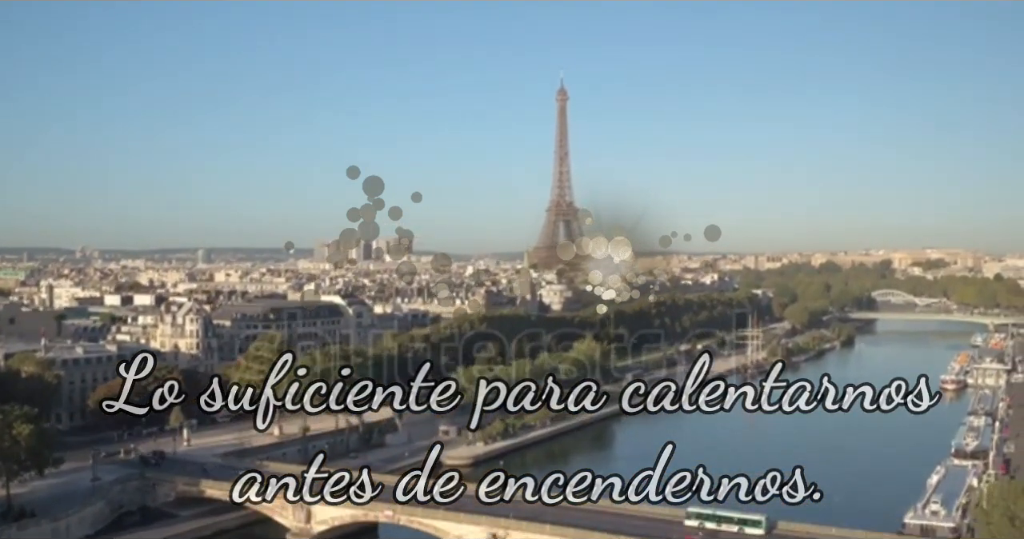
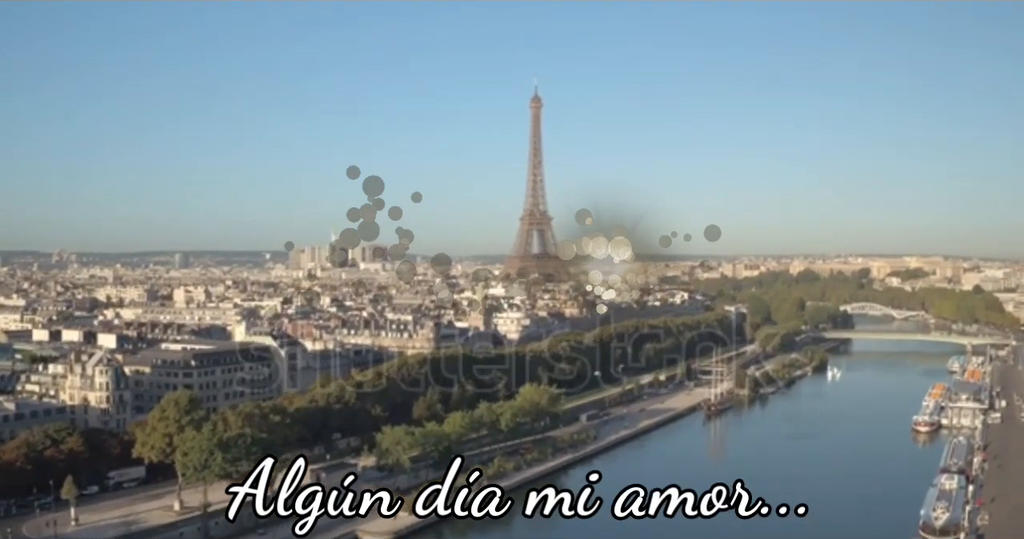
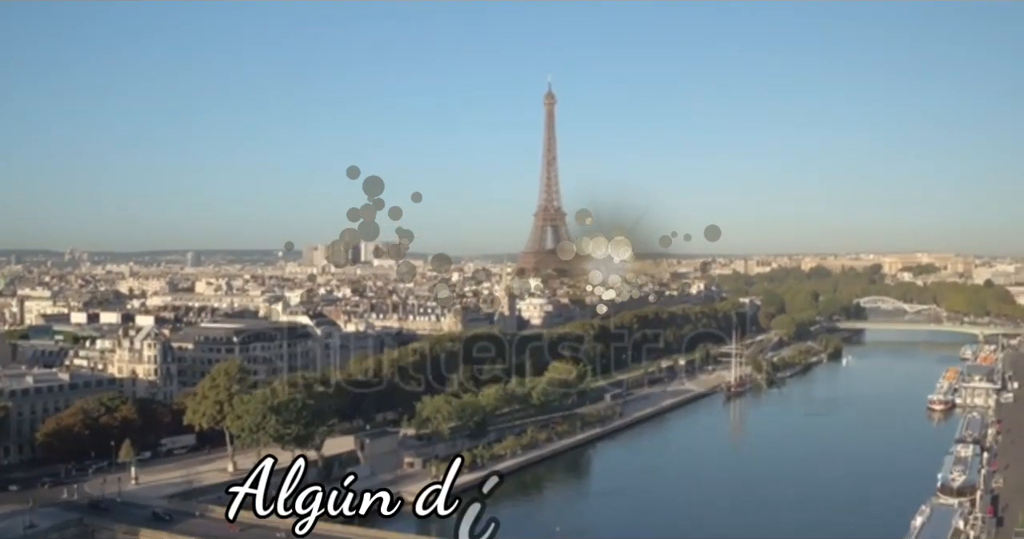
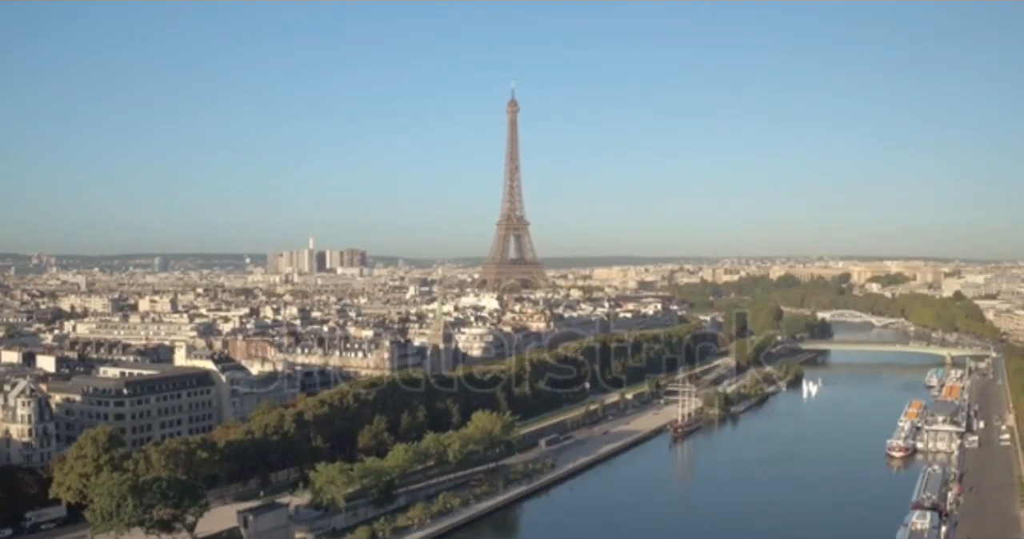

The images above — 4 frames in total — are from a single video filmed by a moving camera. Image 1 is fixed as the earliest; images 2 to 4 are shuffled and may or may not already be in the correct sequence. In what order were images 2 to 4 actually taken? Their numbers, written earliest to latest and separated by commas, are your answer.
3, 2, 4
